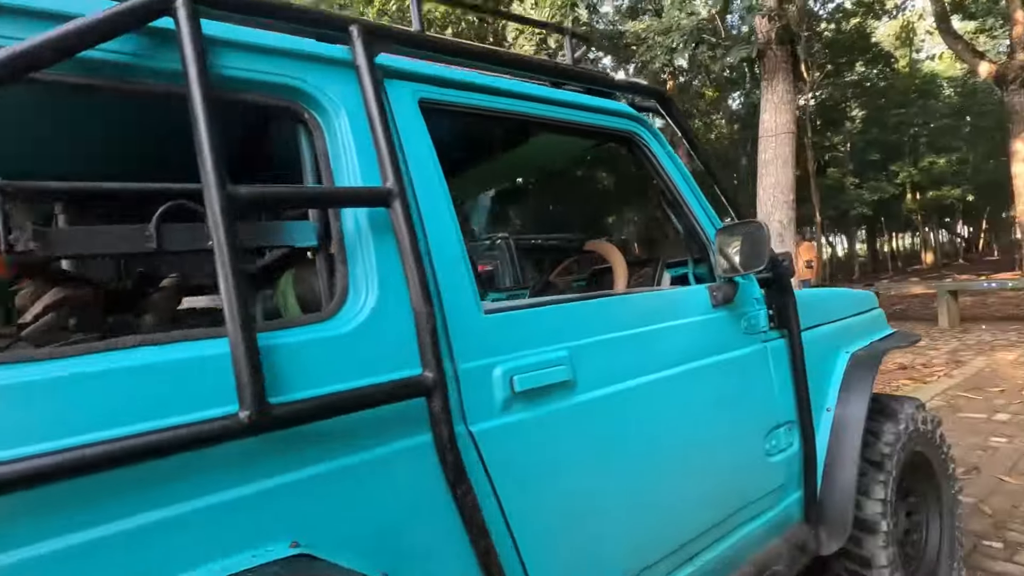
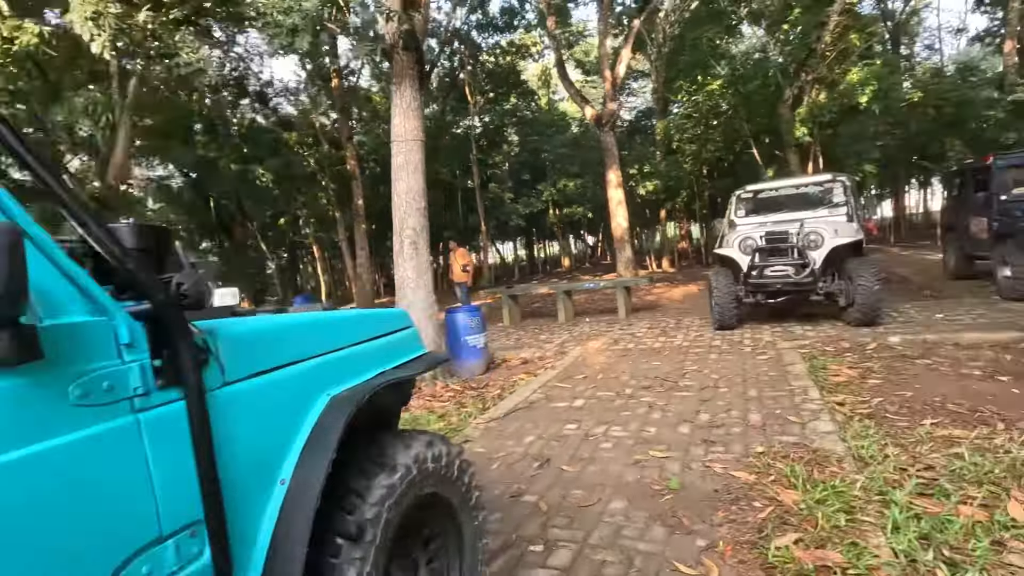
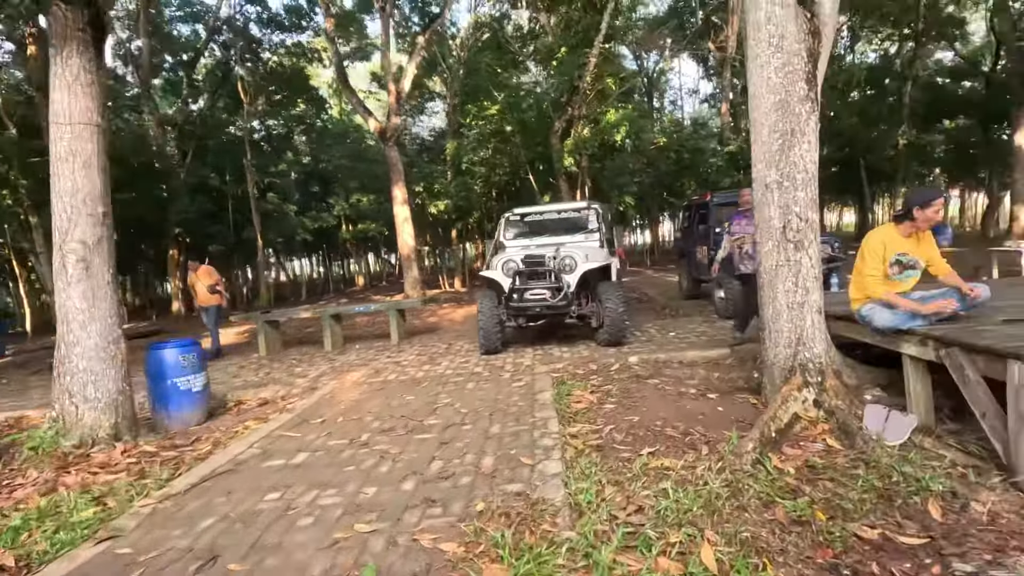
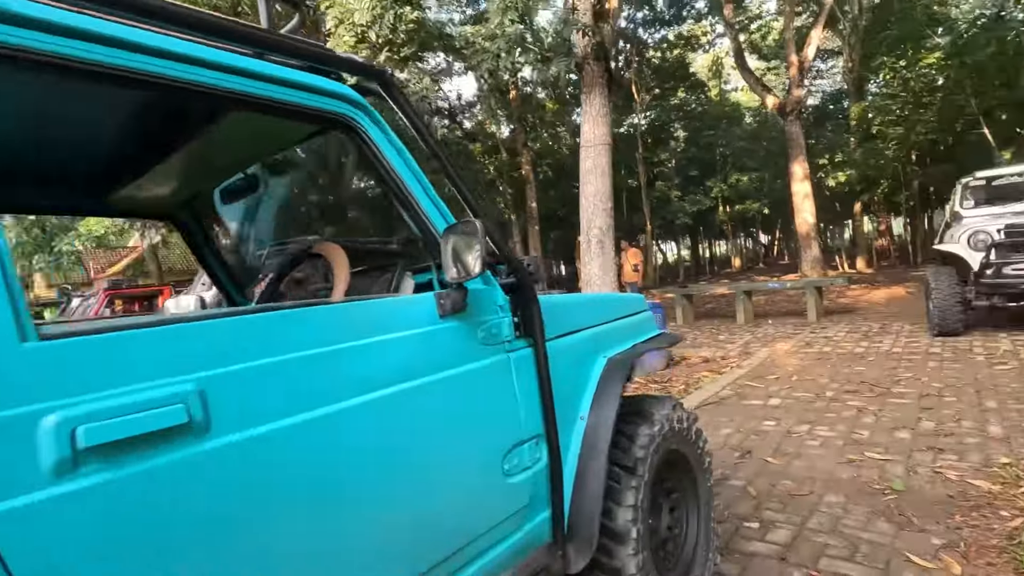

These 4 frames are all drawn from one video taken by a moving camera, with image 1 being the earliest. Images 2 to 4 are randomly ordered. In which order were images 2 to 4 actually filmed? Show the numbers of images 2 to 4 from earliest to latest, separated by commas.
4, 2, 3
